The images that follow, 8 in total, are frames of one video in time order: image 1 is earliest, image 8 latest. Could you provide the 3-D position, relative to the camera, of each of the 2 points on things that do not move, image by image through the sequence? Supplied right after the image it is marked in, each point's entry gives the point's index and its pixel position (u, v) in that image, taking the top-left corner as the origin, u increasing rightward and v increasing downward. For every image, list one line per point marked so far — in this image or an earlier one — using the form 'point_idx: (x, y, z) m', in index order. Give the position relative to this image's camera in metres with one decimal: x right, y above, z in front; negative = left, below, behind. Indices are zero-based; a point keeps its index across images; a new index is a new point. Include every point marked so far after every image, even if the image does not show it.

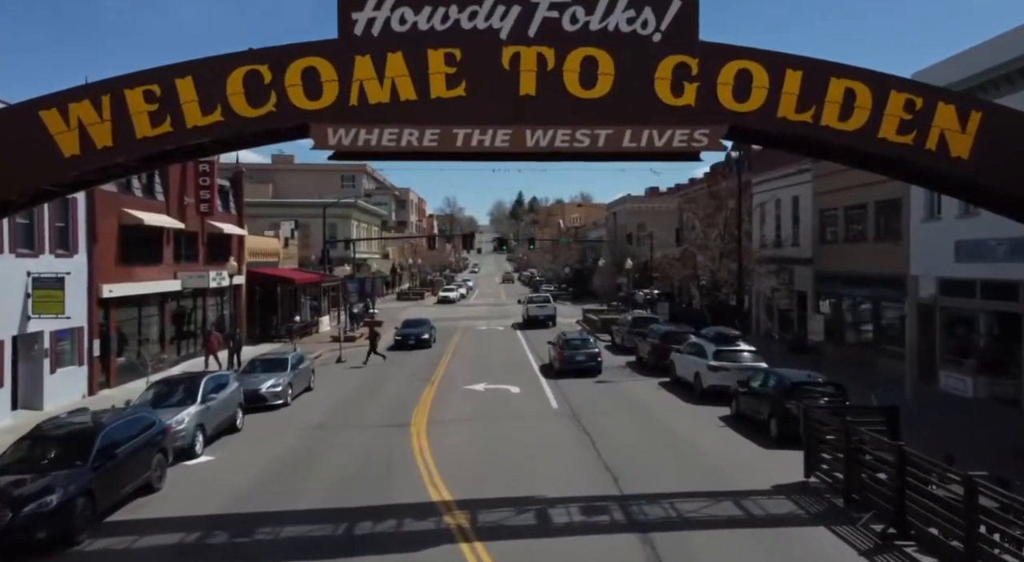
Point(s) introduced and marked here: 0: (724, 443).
0: (+4.3, -3.3, +15.2) m
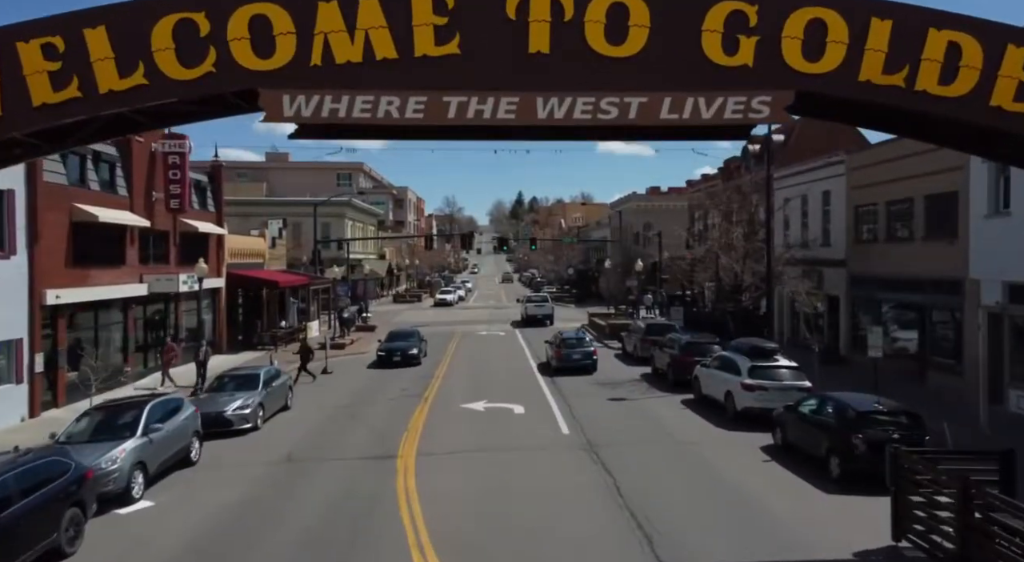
0: (+4.4, -3.4, +12.6) m
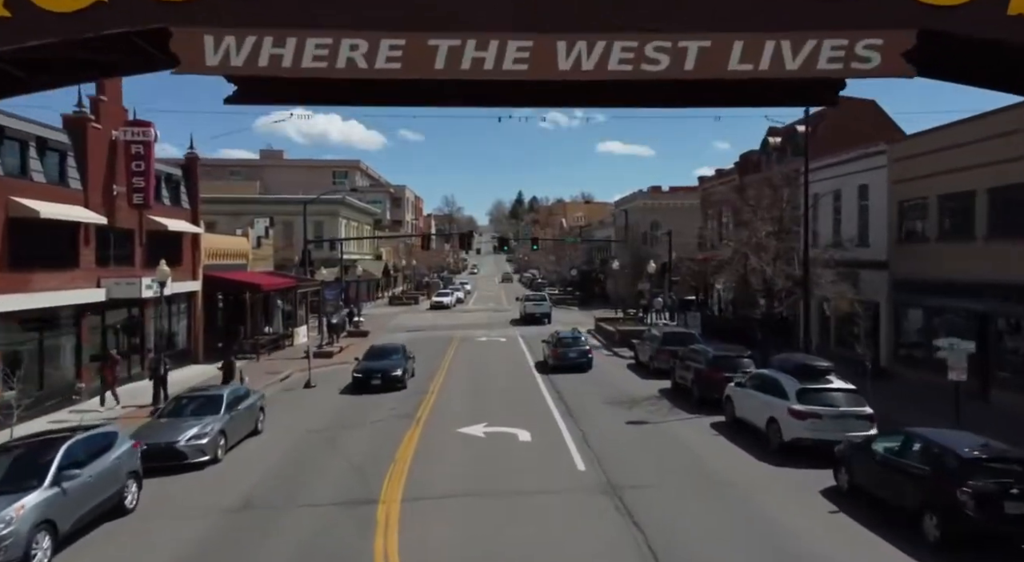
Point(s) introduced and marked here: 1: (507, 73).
0: (+4.5, -3.5, +10.0) m
1: (0.0, +1.9, +6.9) m
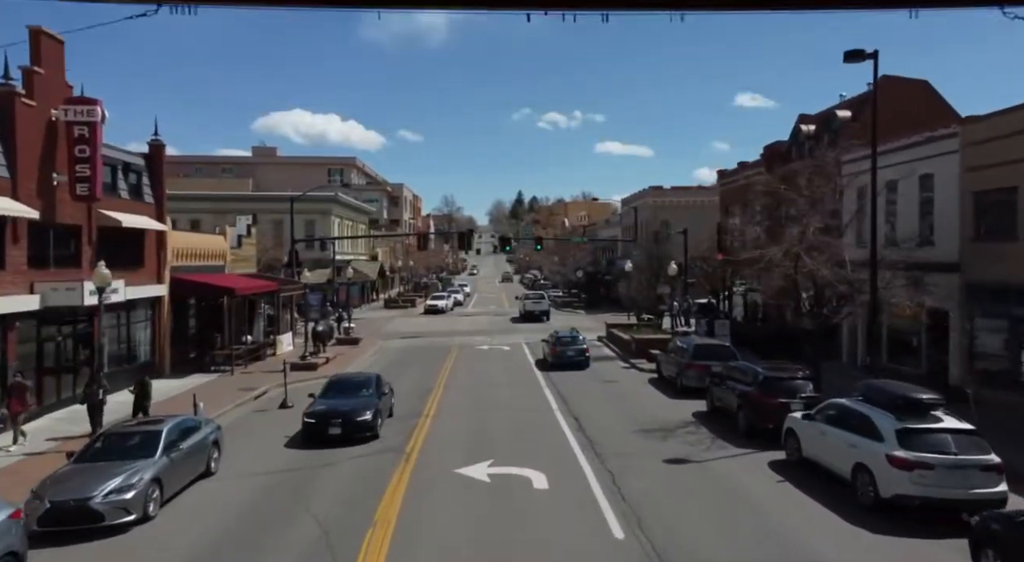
0: (+4.7, -3.6, +6.7) m
1: (+0.2, +1.8, +3.6) m
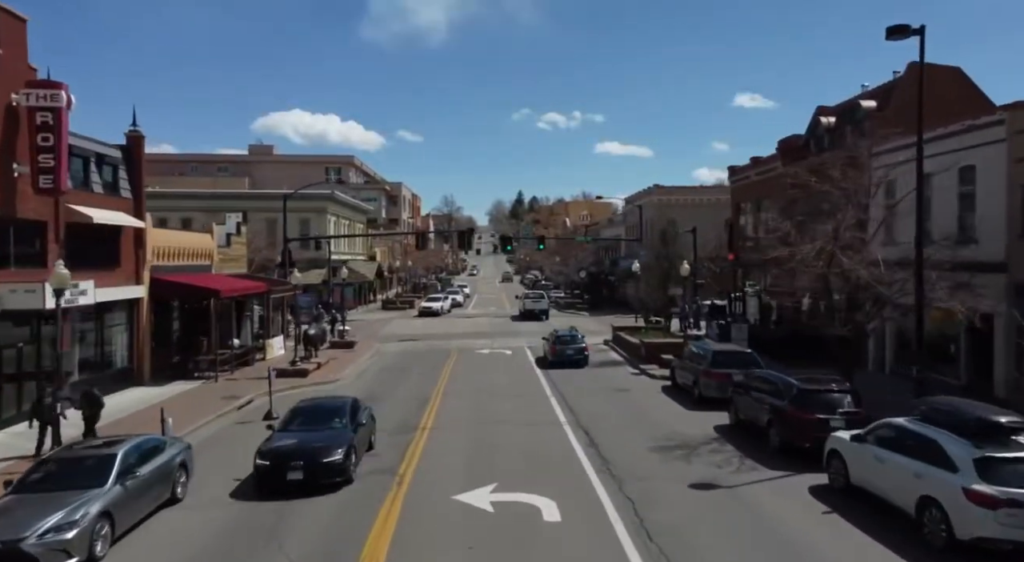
0: (+4.8, -3.6, +5.0) m
1: (+0.3, +1.8, +1.9) m
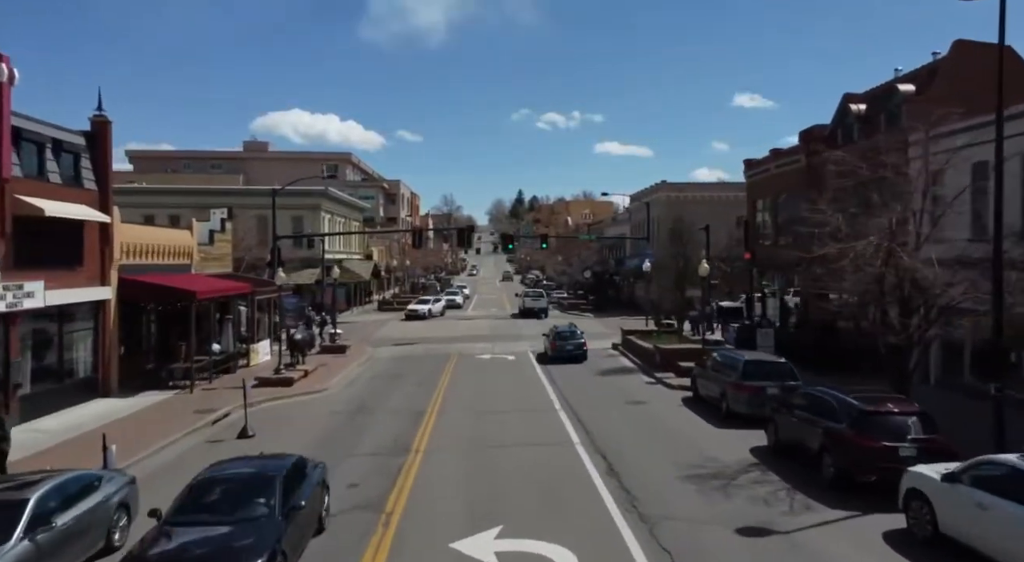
0: (+4.9, -3.7, +2.8) m
1: (+0.4, +1.8, -0.3) m
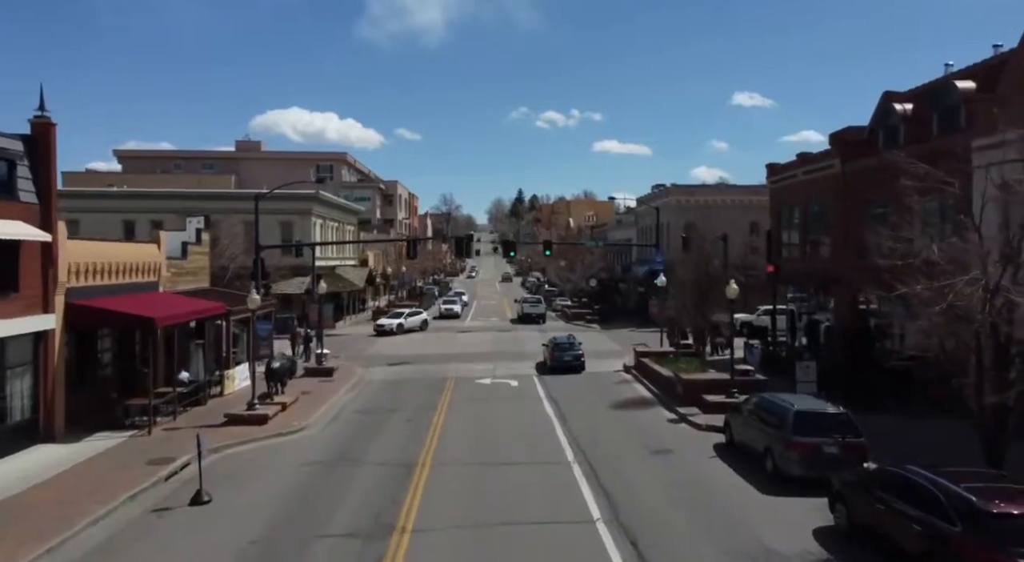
0: (+5.0, -4.4, -0.1) m
1: (+0.6, +1.0, -3.2) m
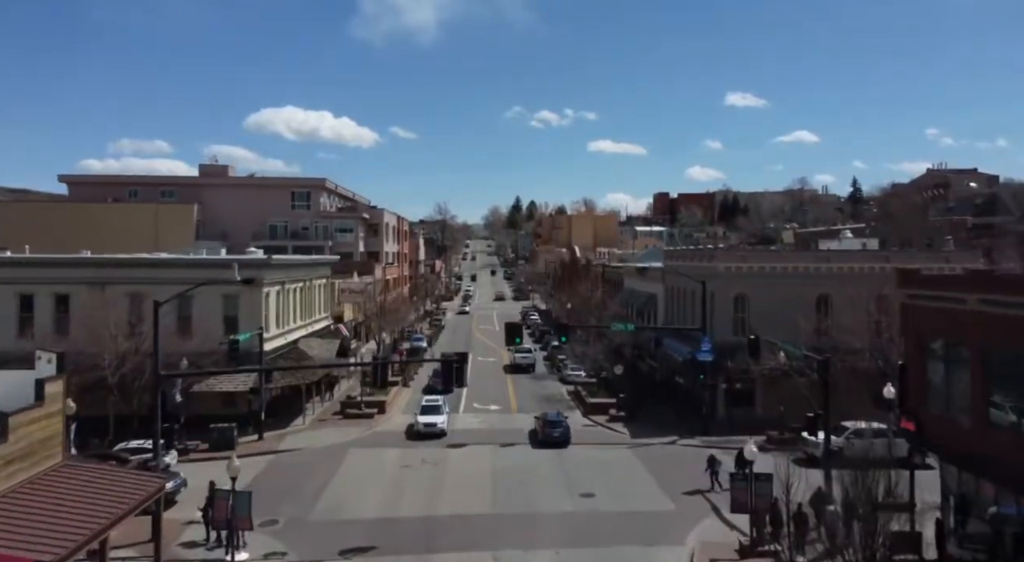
0: (+5.6, -9.2, -11.0) m
1: (+1.1, -3.8, -14.2) m
